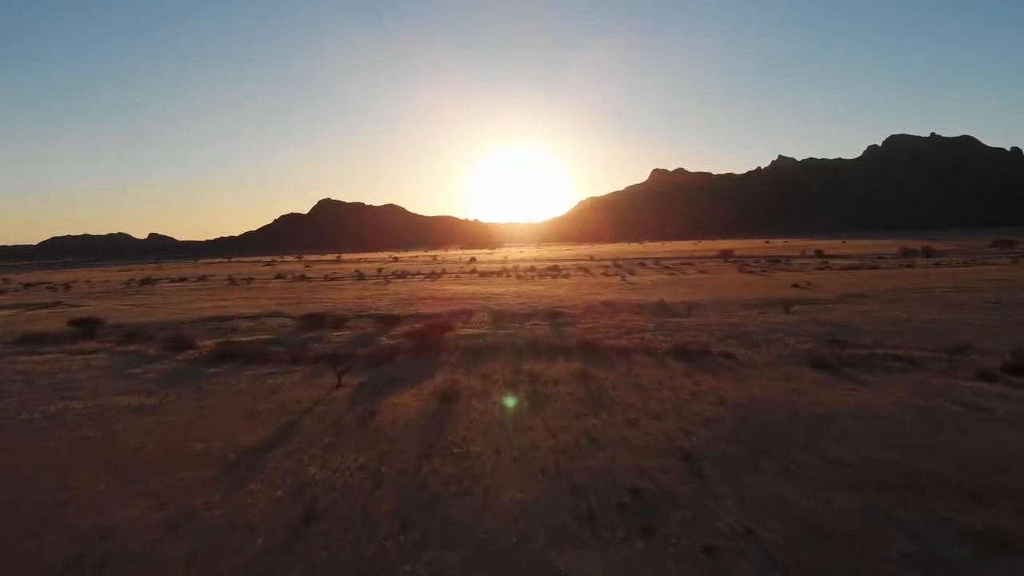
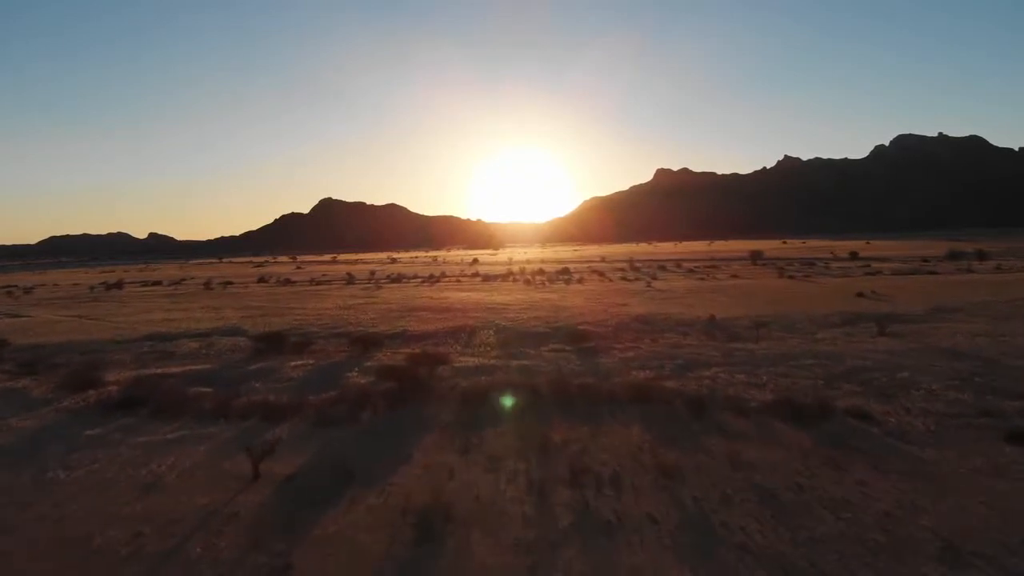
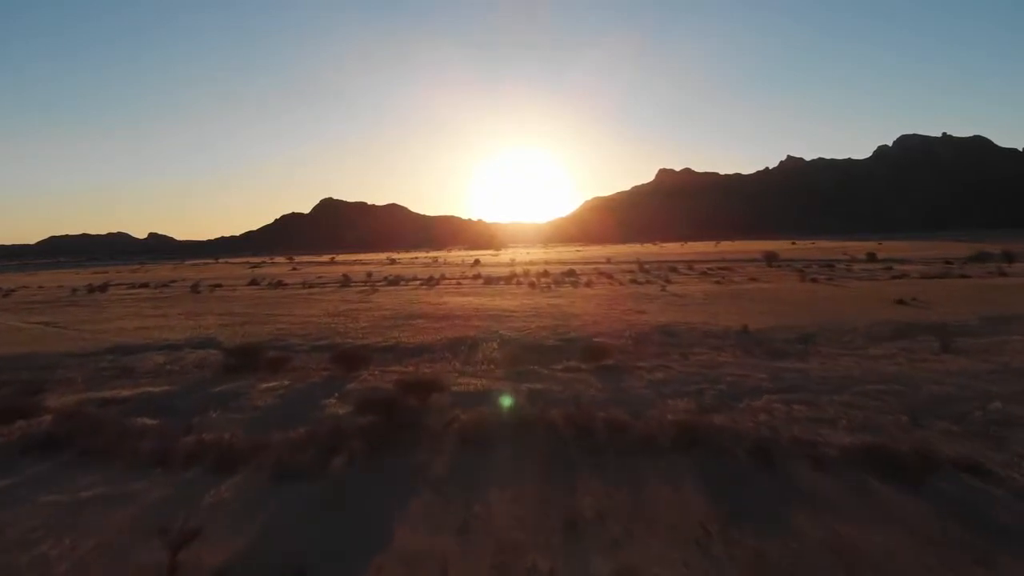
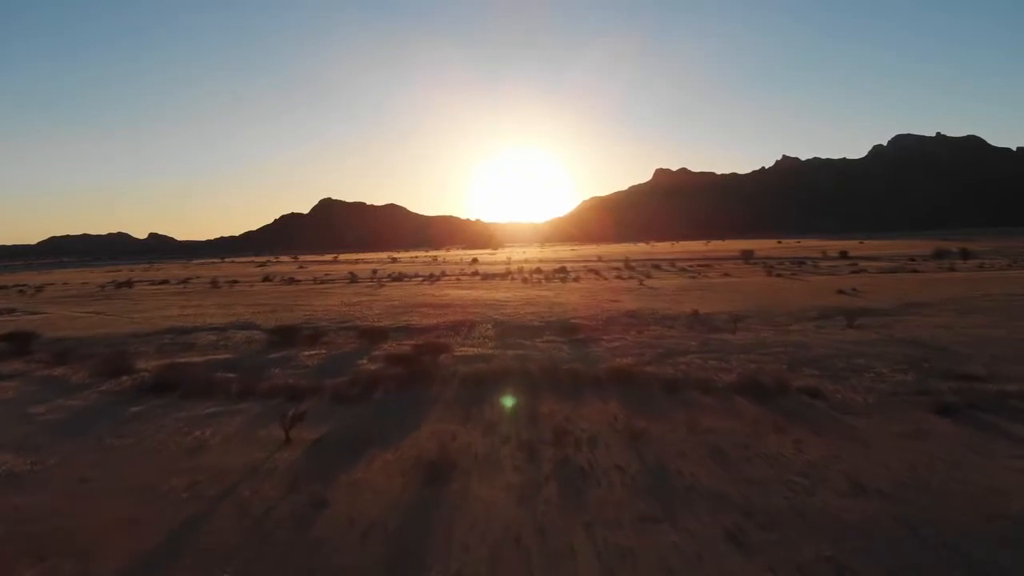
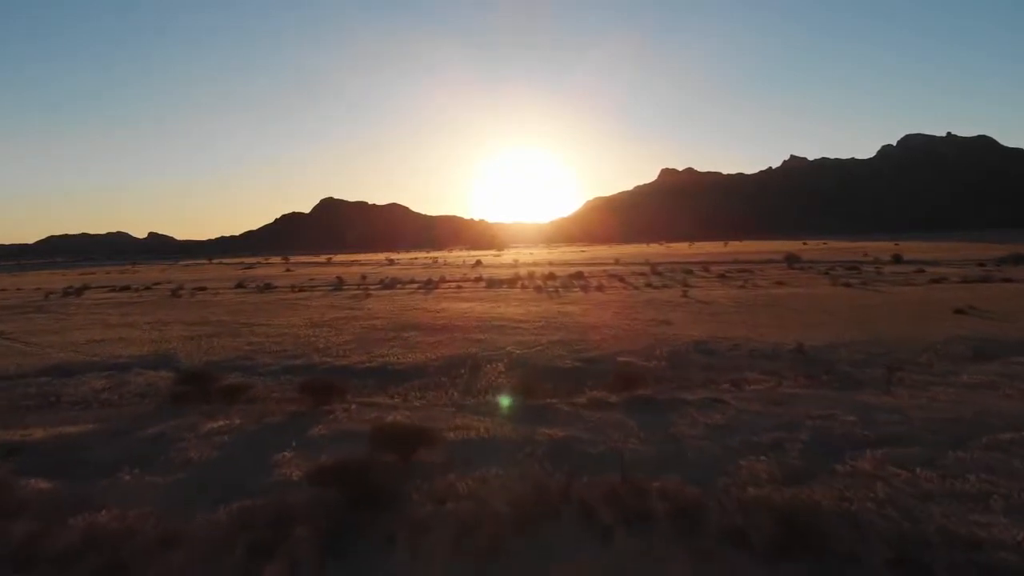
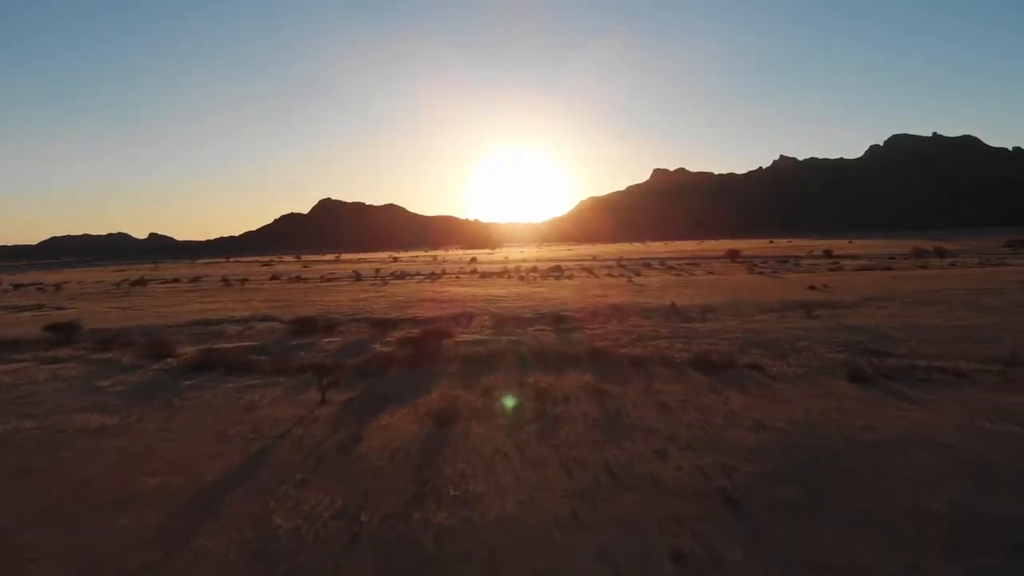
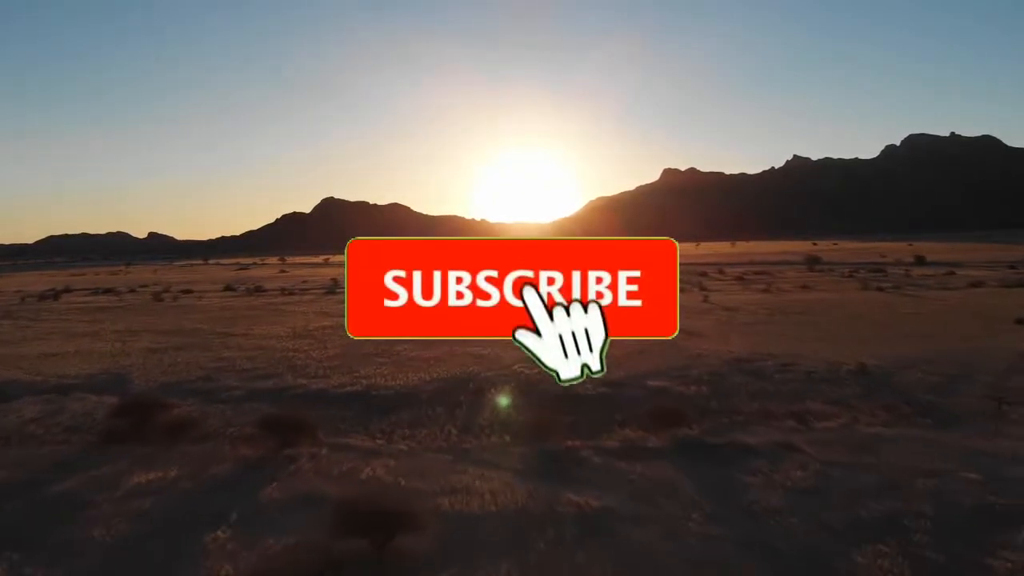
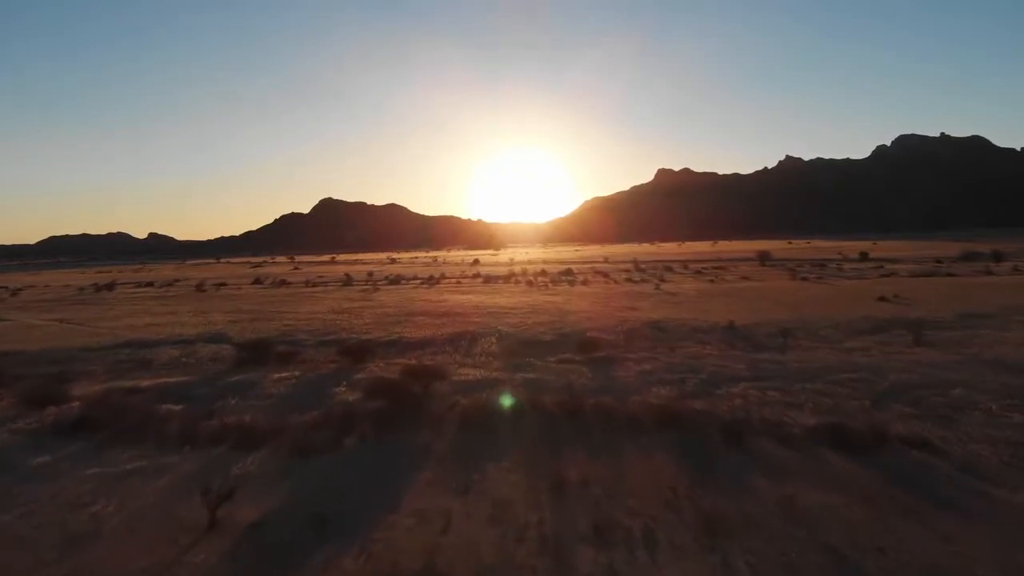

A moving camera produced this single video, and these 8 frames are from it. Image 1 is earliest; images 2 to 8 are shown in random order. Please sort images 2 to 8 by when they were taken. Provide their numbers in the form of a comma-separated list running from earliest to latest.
6, 4, 2, 8, 3, 5, 7
